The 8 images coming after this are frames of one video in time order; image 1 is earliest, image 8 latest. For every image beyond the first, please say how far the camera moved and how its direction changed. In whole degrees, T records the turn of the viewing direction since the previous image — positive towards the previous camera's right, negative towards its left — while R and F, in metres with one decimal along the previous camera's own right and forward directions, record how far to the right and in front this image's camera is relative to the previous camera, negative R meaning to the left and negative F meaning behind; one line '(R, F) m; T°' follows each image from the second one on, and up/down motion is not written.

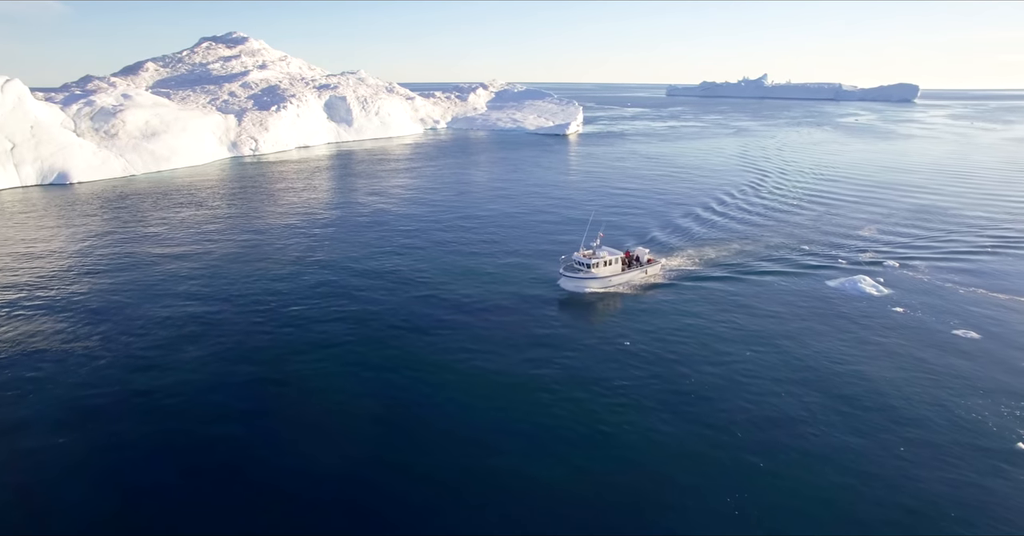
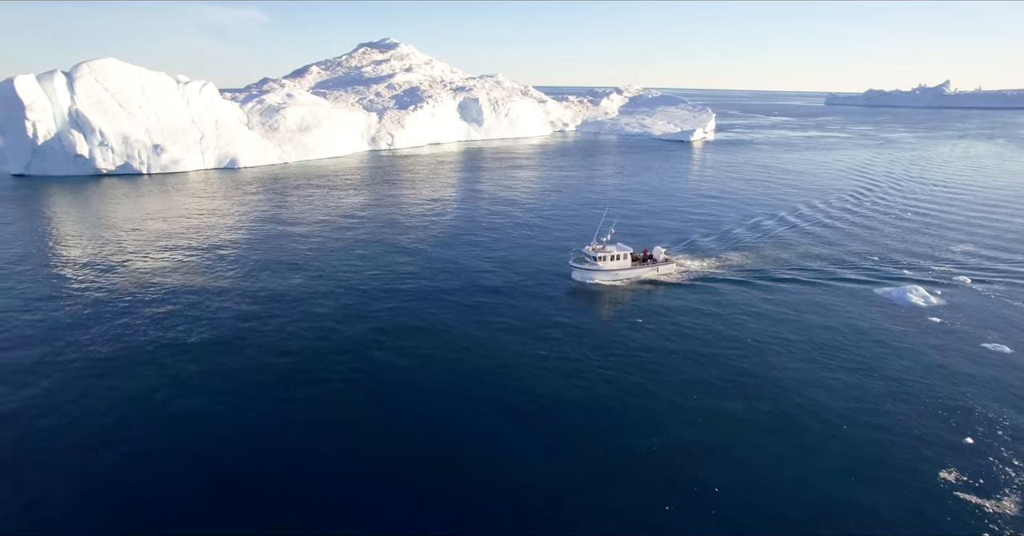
(+6.2, -5.3) m; -12°
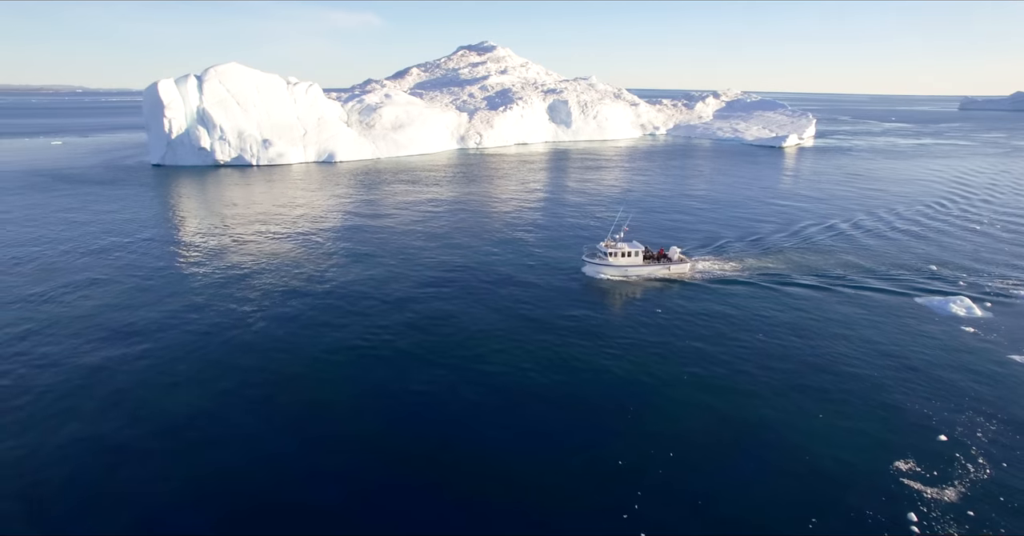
(+4.4, -3.5) m; -9°
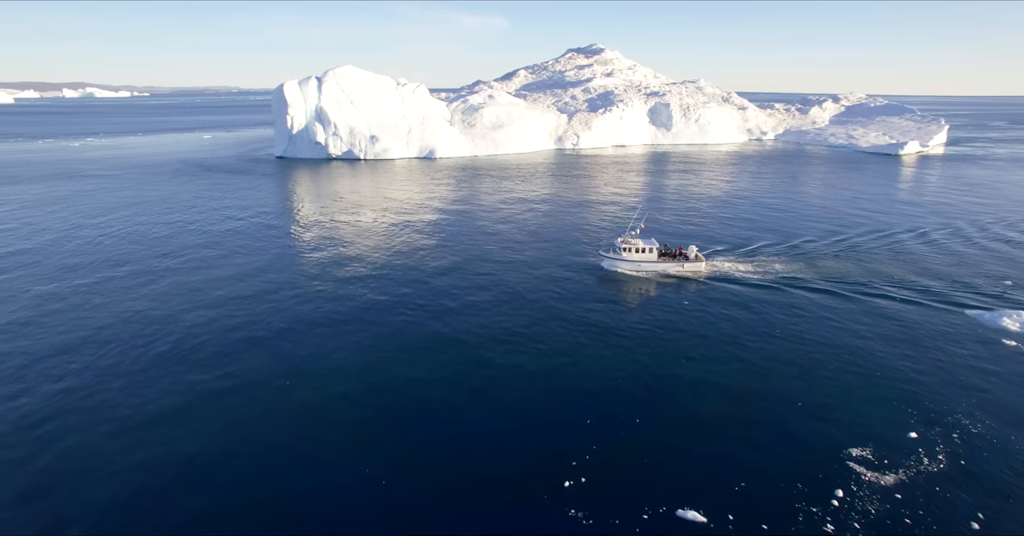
(+5.4, -3.8) m; -10°
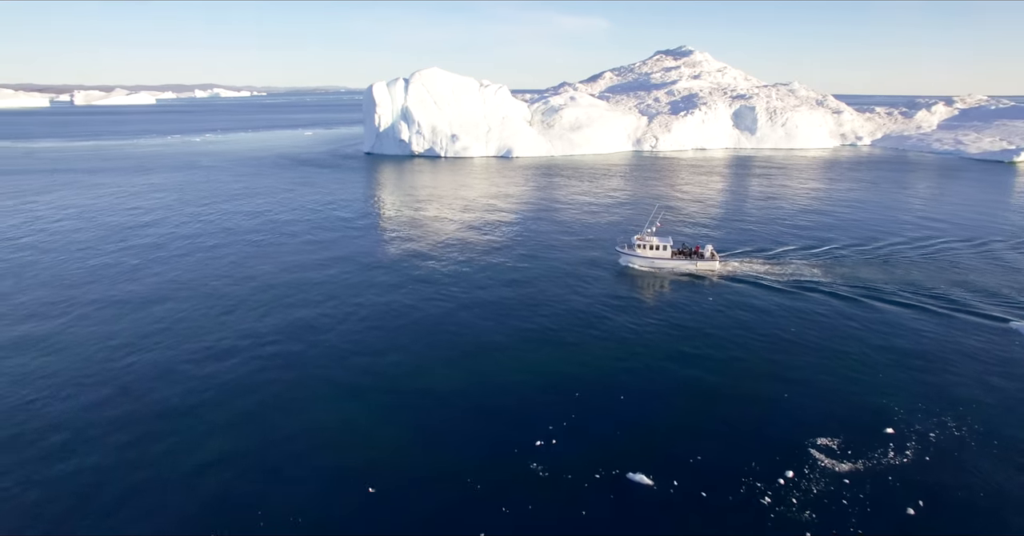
(+4.5, -3.3) m; -8°
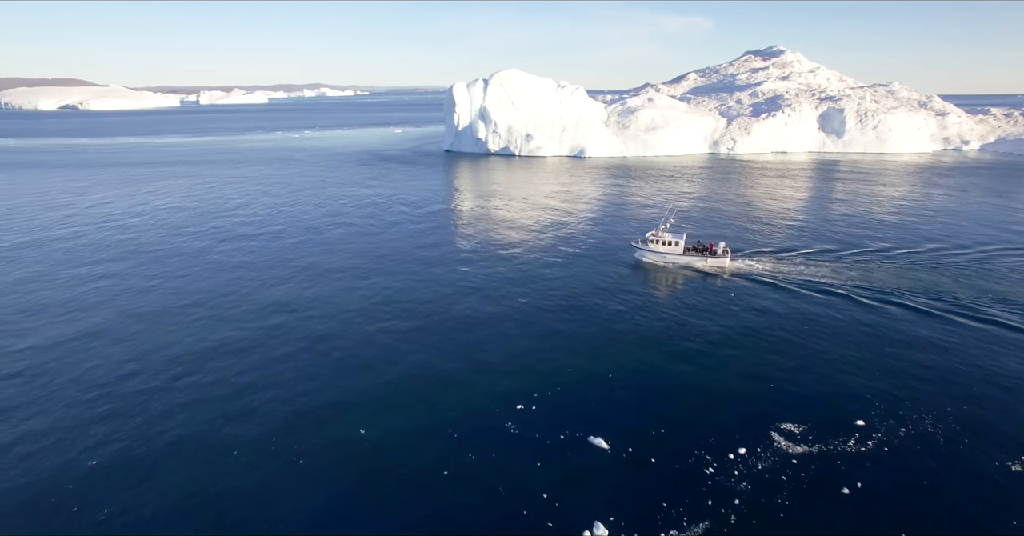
(+4.9, -3.5) m; -8°
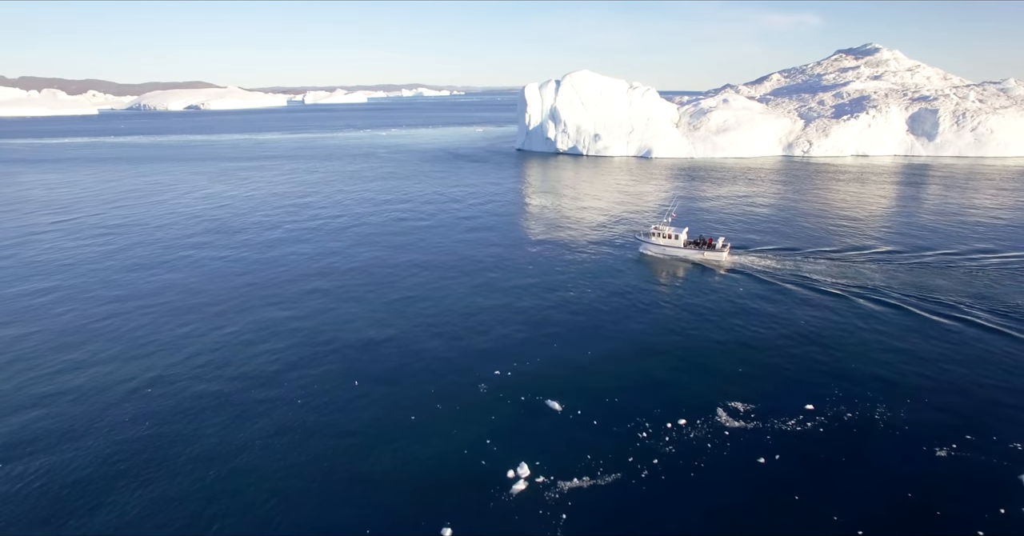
(+6.2, -4.2) m; -8°
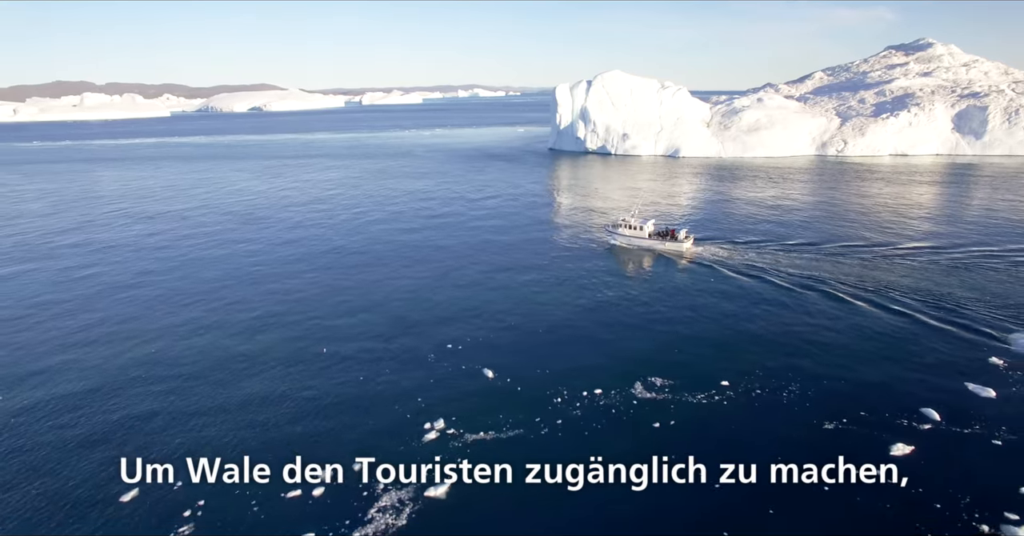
(+6.8, -4.0) m; -5°
